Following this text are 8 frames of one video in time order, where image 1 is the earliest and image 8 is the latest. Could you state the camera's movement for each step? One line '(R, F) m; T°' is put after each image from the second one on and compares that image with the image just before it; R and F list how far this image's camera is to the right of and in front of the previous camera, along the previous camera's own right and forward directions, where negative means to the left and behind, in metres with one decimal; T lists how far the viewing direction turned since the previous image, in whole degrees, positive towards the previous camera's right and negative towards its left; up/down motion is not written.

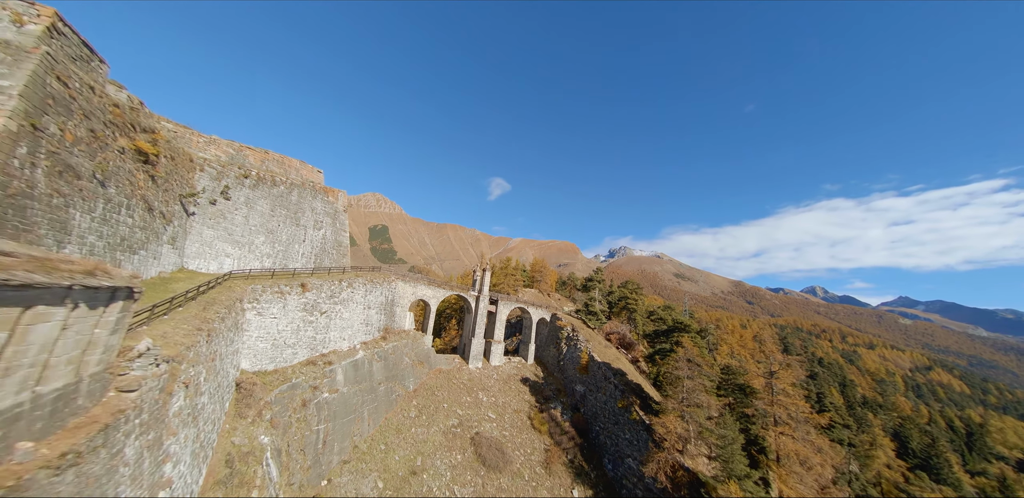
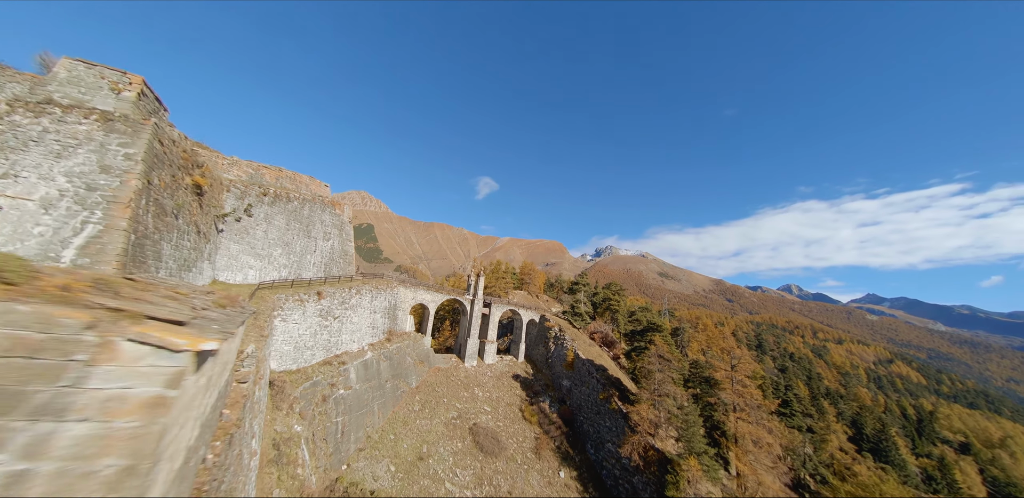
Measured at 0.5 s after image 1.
(-0.4, -1.9) m; +2°
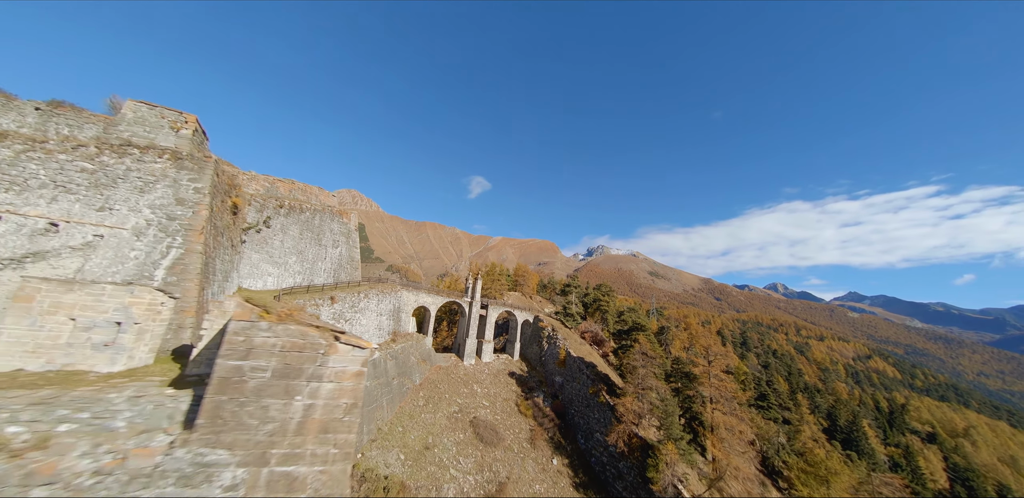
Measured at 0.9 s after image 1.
(-0.3, -1.5) m; +1°
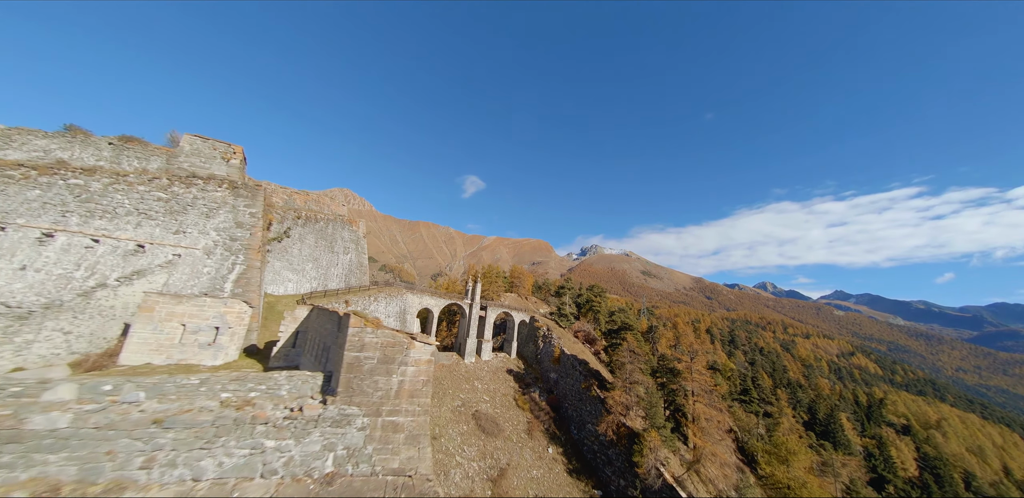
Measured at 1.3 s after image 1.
(-0.3, -1.6) m; +1°
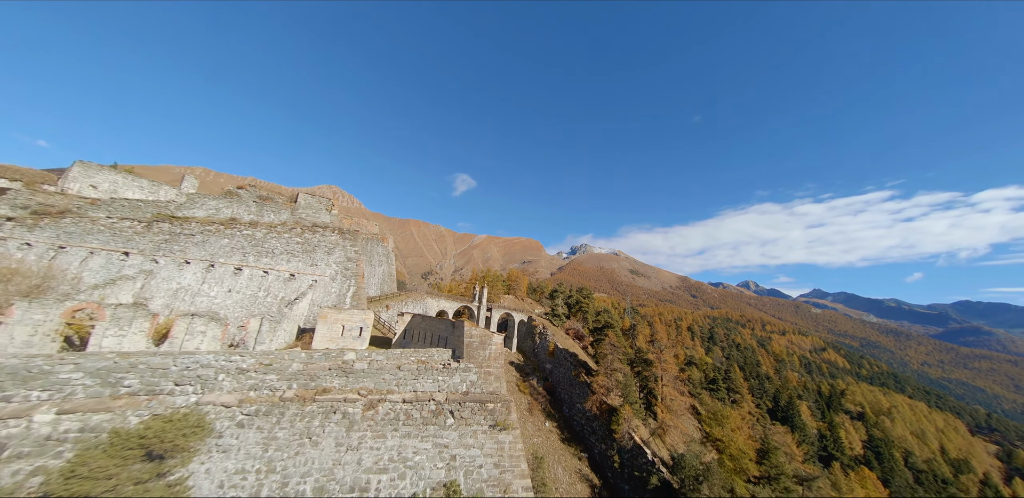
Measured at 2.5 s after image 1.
(-1.2, -4.7) m; +2°
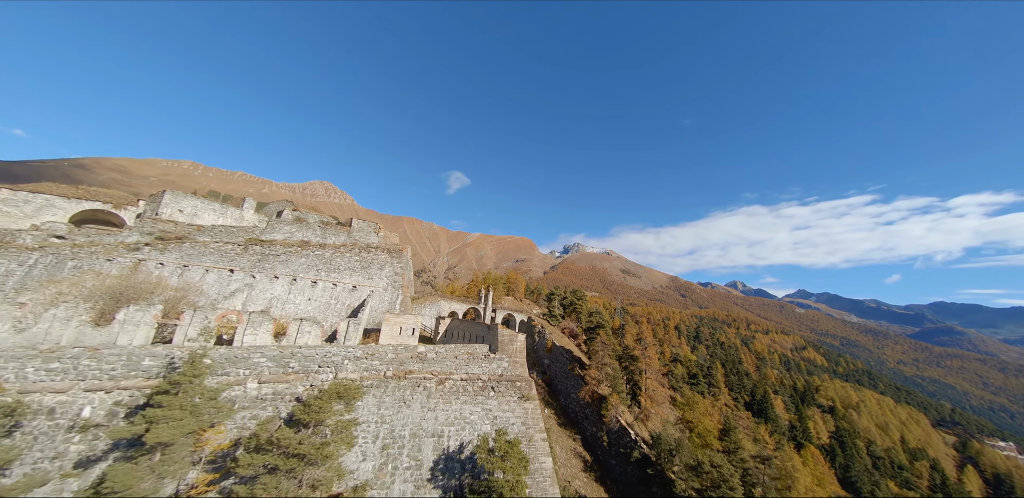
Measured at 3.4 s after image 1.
(-1.2, -3.6) m; +1°
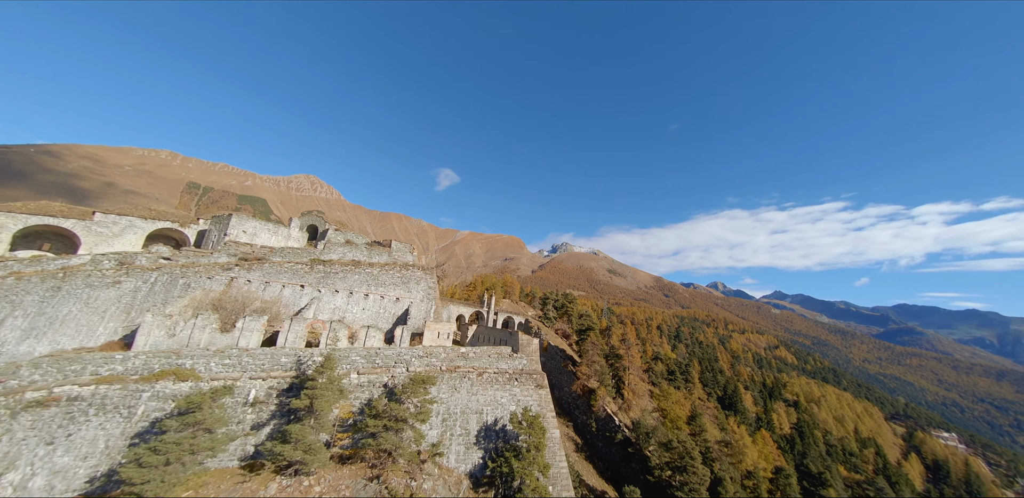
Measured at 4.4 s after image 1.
(-1.7, -3.9) m; +2°
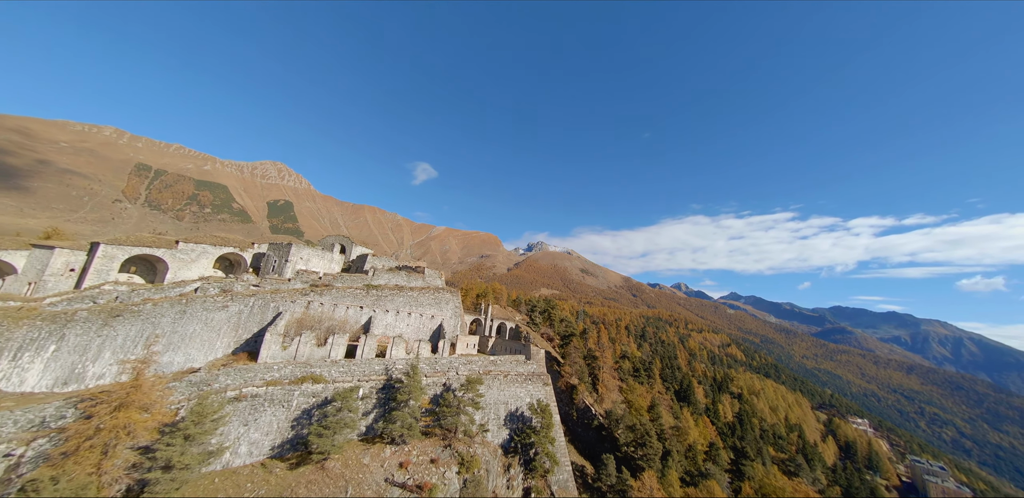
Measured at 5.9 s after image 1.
(-3.2, -5.6) m; +5°
